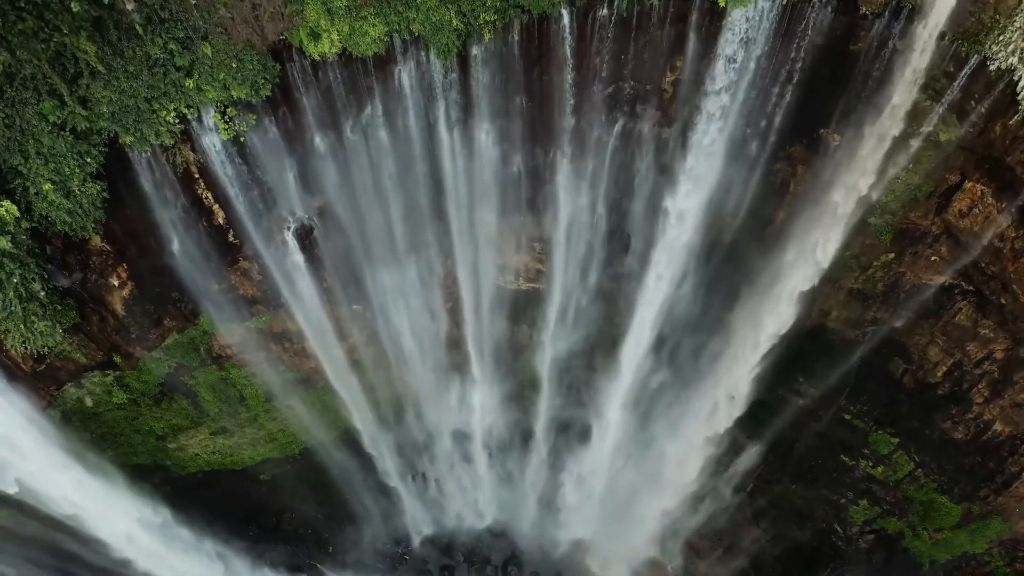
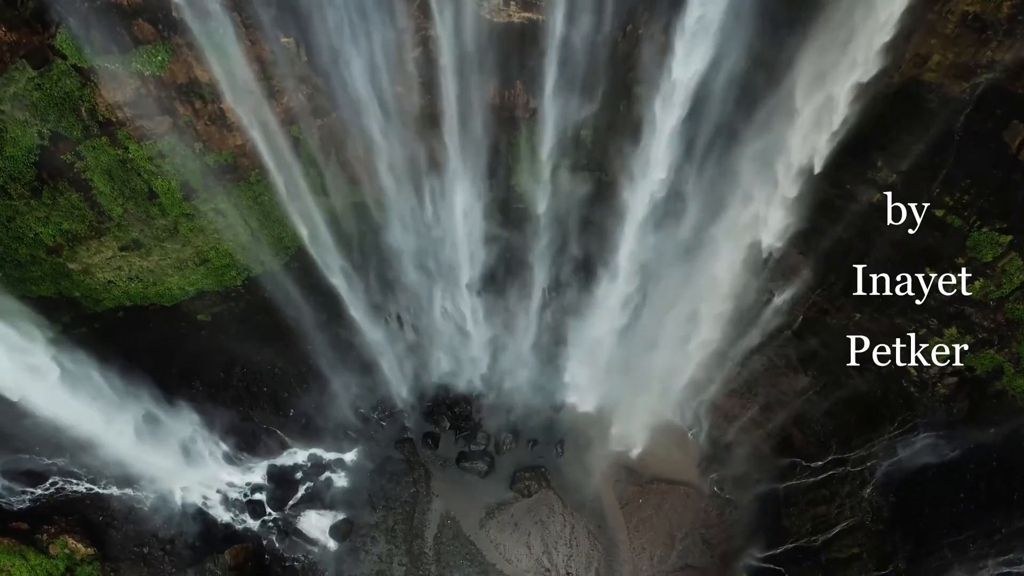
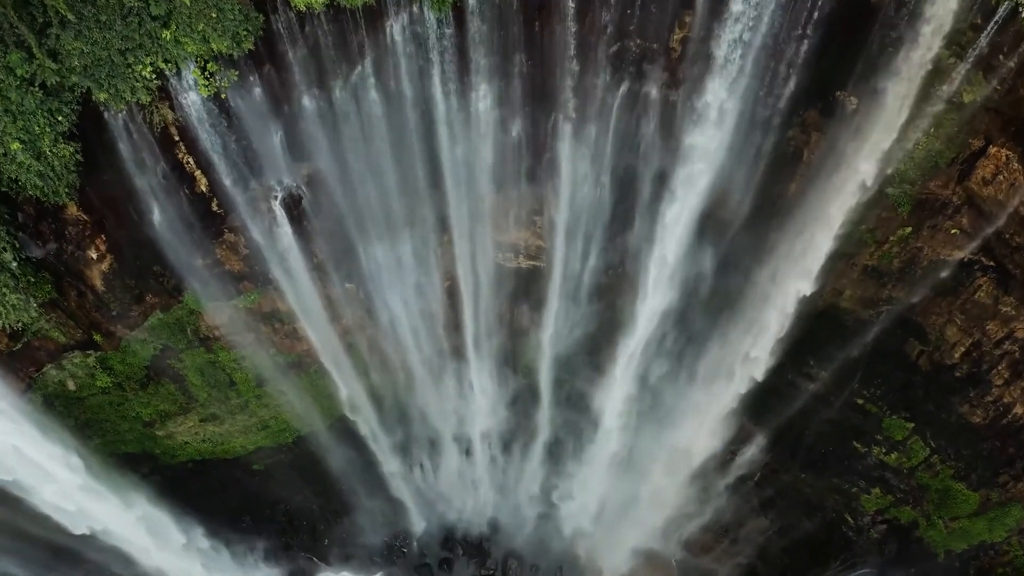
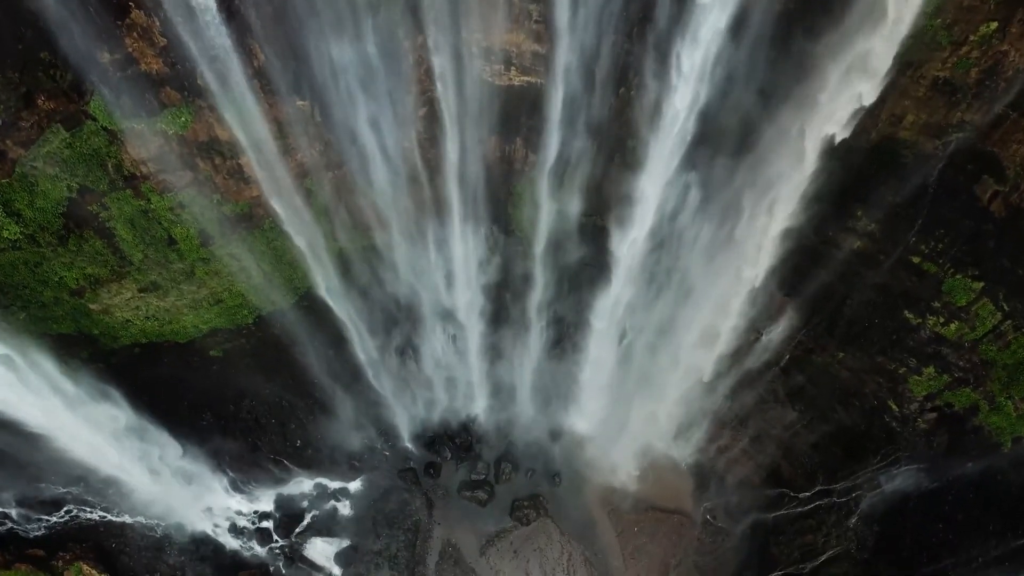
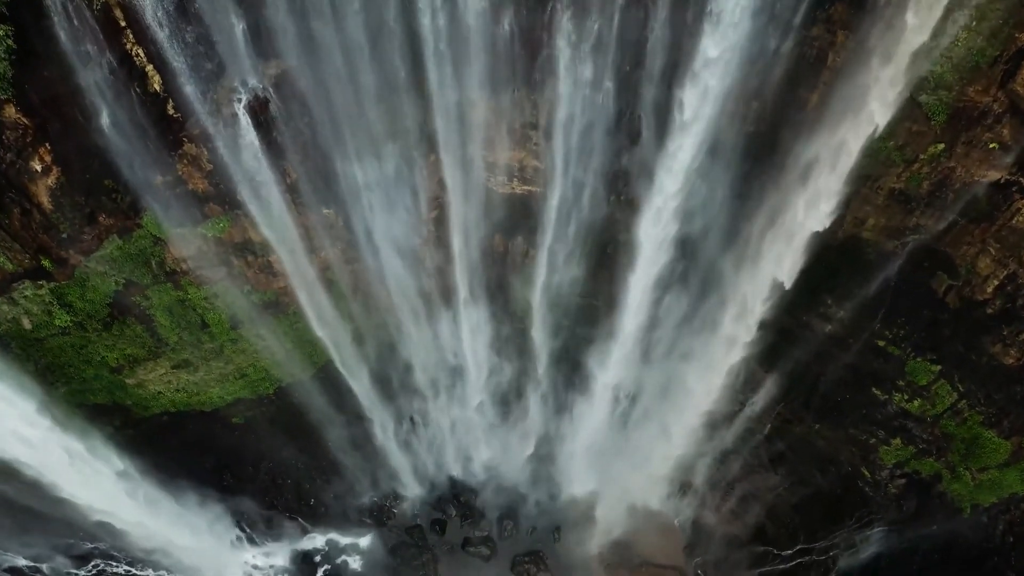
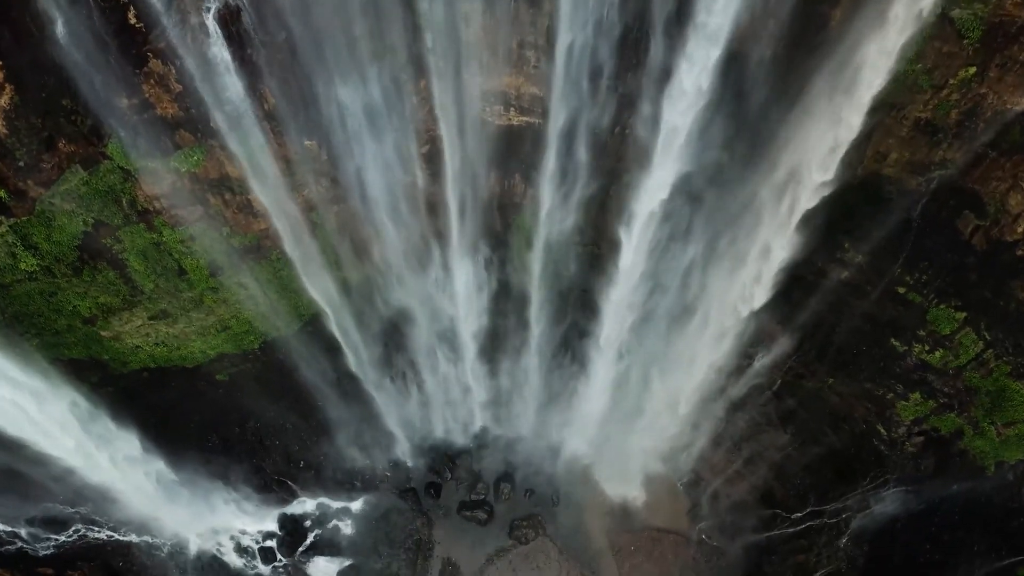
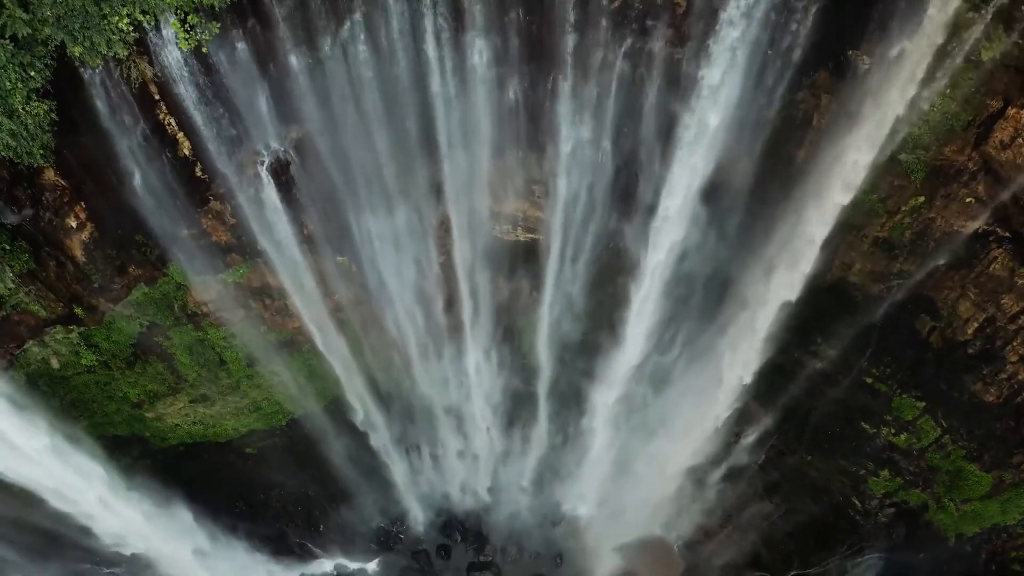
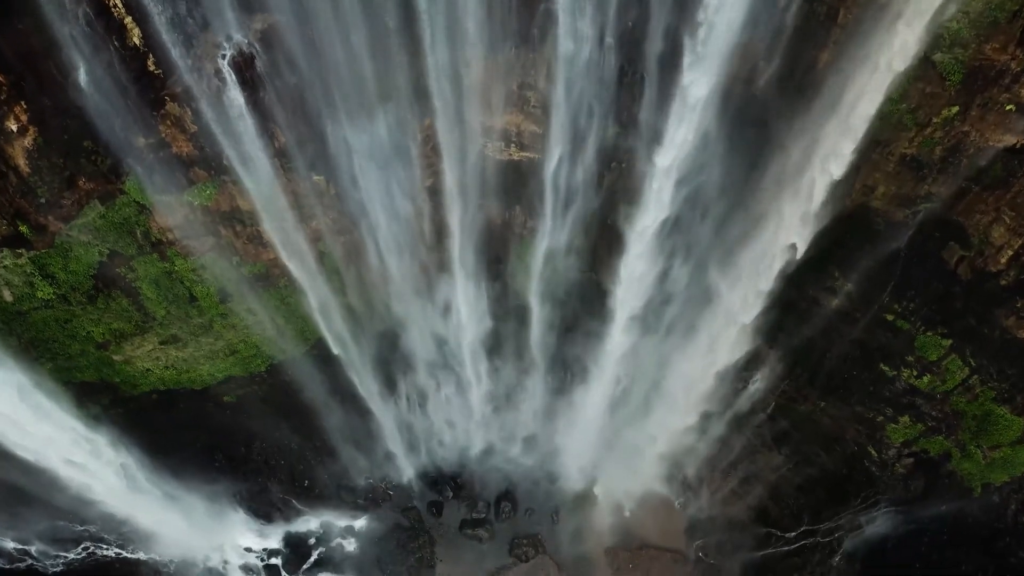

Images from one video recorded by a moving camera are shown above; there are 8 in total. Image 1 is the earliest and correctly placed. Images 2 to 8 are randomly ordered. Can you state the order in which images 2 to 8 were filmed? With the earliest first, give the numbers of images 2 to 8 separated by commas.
3, 7, 5, 8, 6, 4, 2
